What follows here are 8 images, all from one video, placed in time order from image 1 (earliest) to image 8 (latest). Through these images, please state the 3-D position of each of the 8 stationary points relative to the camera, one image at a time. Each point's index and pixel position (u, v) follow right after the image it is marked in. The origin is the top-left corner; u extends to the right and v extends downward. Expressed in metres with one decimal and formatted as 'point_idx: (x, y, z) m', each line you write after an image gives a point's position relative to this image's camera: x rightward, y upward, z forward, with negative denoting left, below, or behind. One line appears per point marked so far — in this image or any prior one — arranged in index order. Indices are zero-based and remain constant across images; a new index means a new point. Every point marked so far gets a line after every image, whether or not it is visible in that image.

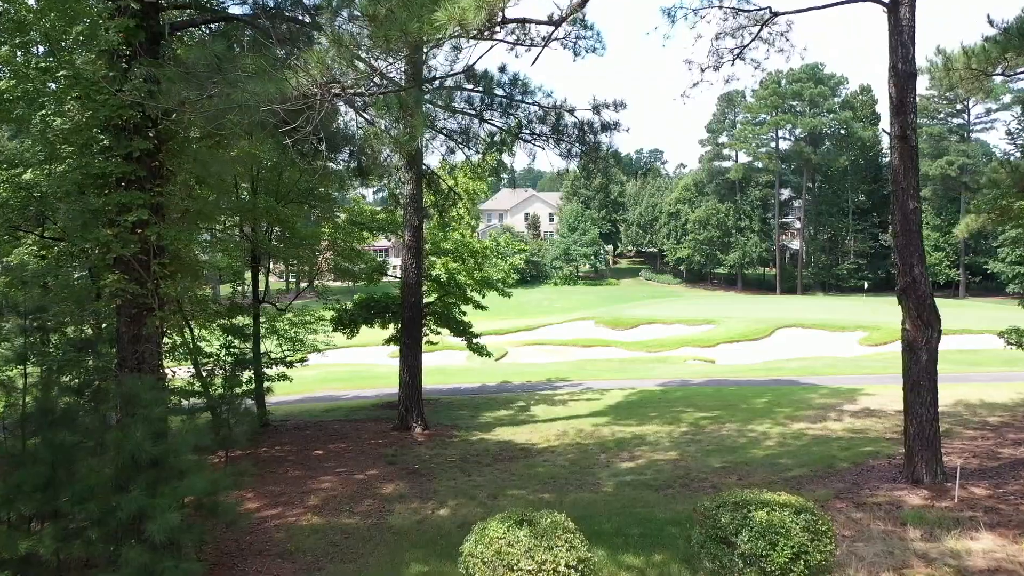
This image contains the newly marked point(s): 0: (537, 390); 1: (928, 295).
0: (+0.4, -1.9, +14.7) m
1: (+3.8, -0.1, +7.2) m
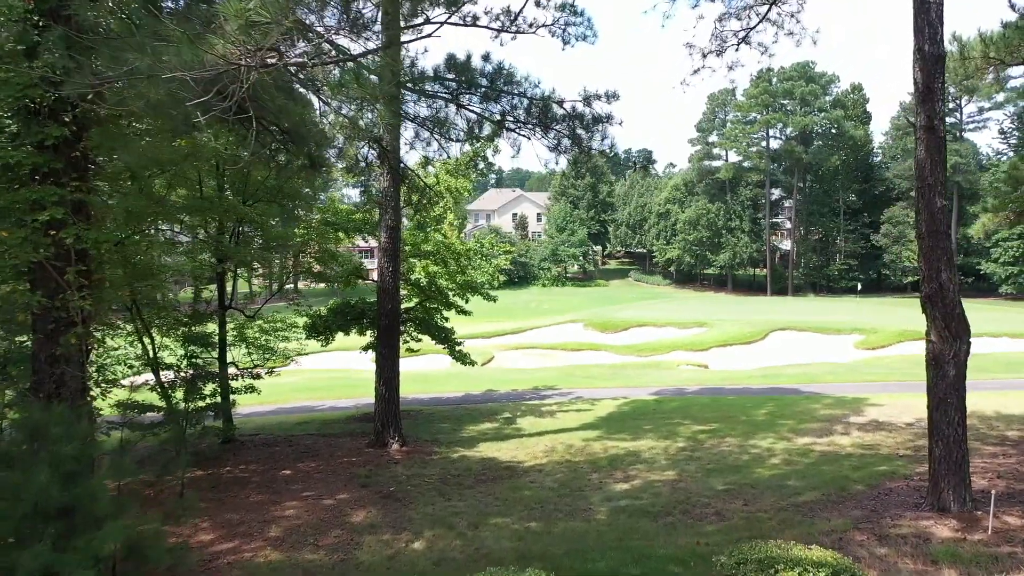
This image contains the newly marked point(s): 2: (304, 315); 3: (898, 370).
0: (+0.2, -1.9, +13.9) m
1: (+3.6, -0.1, +6.5) m
2: (-3.3, -0.4, +12.5) m
3: (+7.8, -1.7, +16.1) m
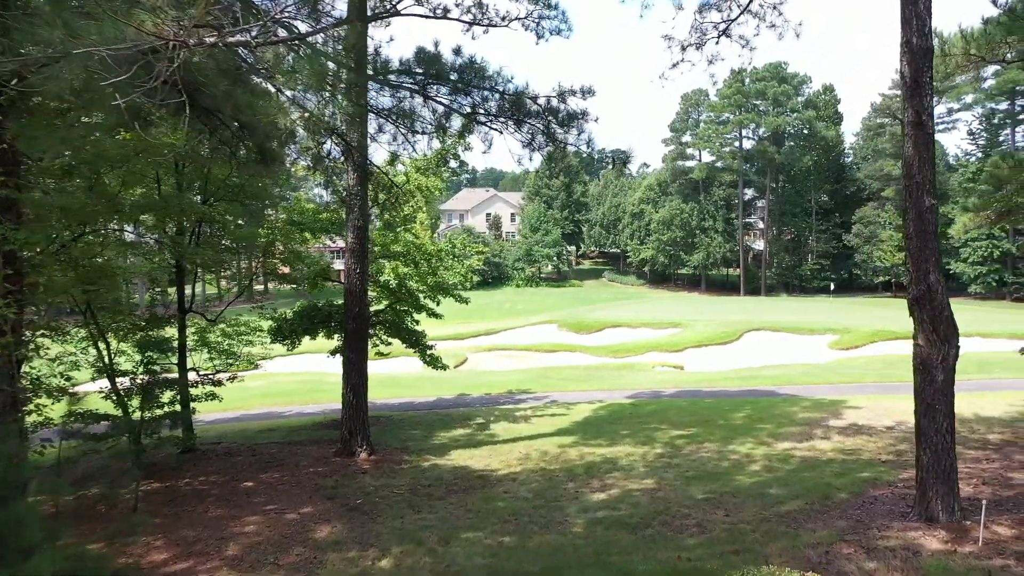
0: (-0.3, -2.0, +13.6) m
1: (+3.4, -0.1, +6.3) m
2: (-3.7, -0.5, +12.1) m
3: (+7.3, -1.7, +16.0) m
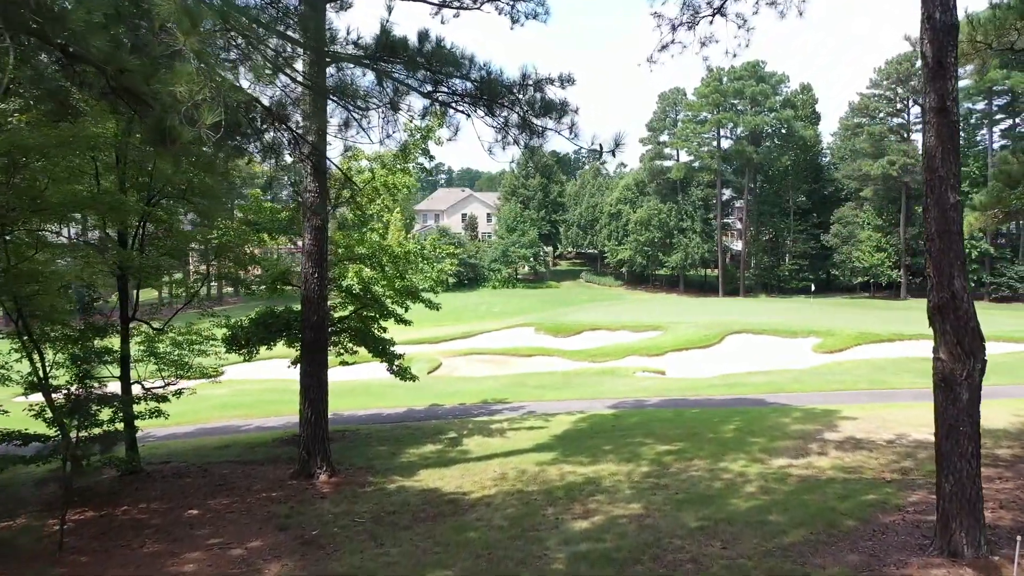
0: (-0.7, -2.0, +12.8) m
1: (+3.2, -0.2, +5.6) m
2: (-4.0, -0.5, +11.1) m
3: (+6.8, -1.7, +15.4) m
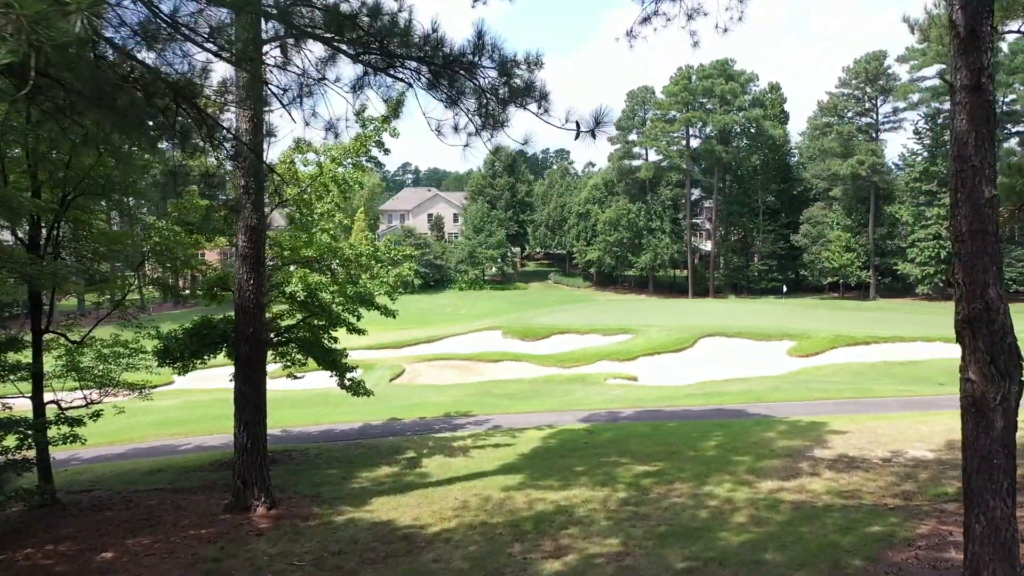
0: (-1.2, -2.1, +11.8) m
1: (+2.9, -0.2, +4.8) m
2: (-4.5, -0.6, +10.0) m
3: (+6.2, -1.8, +14.8) m
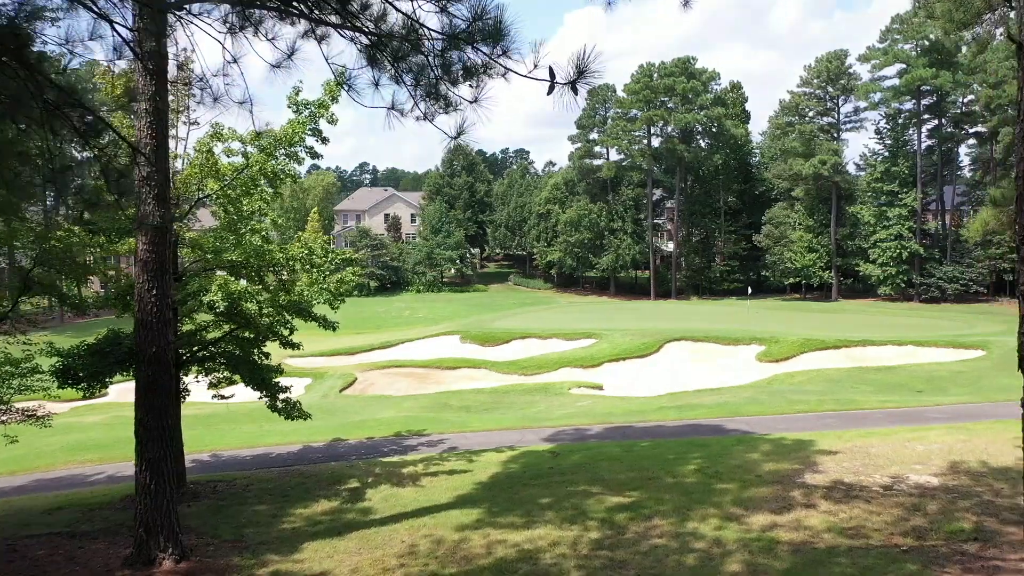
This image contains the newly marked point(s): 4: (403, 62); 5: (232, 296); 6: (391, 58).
0: (-1.8, -2.2, +10.6) m
1: (+2.7, -0.3, +3.8) m
2: (-5.0, -0.7, +8.7) m
3: (+5.4, -1.8, +13.9) m
4: (-1.0, +2.0, +7.2) m
5: (-3.0, -0.1, +8.4) m
6: (-1.1, +2.0, +7.1) m
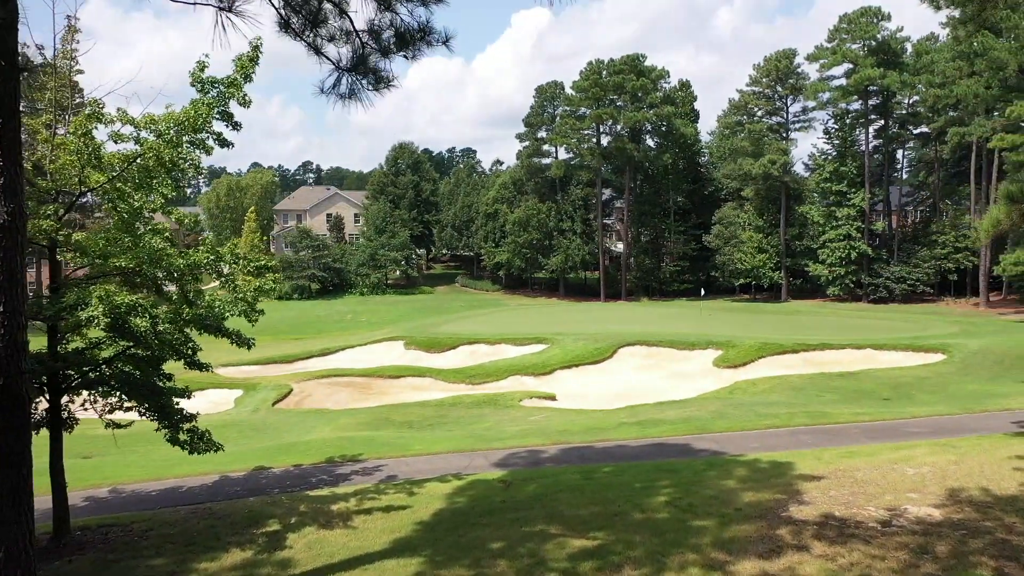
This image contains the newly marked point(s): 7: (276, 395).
0: (-2.4, -2.3, +9.3) m
1: (+2.5, -0.4, +2.8) m
2: (-5.5, -0.8, +7.2) m
3: (+4.6, -1.9, +13.1) m
4: (-1.4, +1.9, +5.9) m
5: (-3.5, -0.2, +7.0) m
6: (-1.5, +1.9, +5.8) m
7: (-5.5, -2.5, +18.7) m
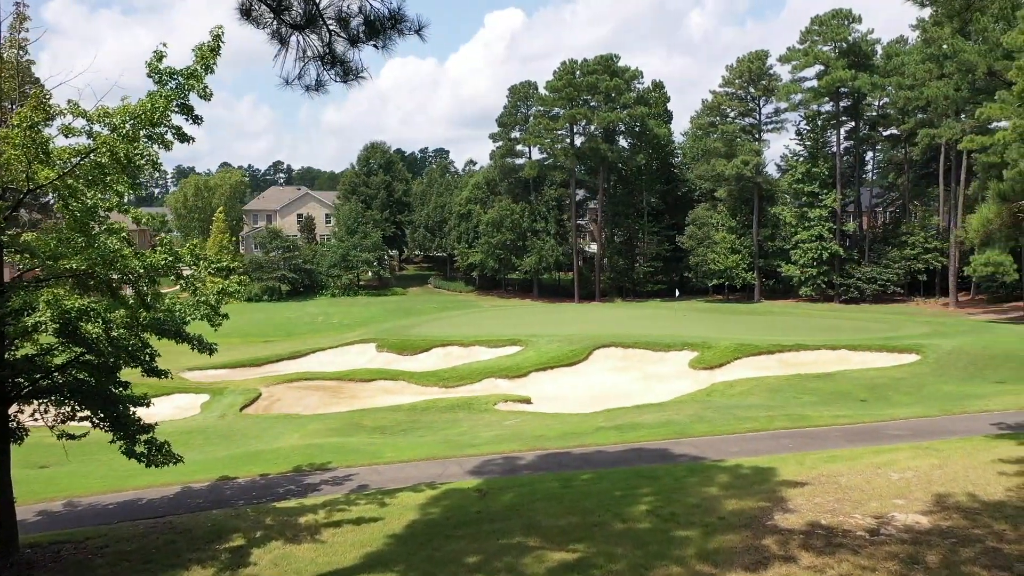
0: (-2.7, -2.3, +8.9) m
1: (+2.5, -0.4, +2.6) m
2: (-5.7, -0.9, +6.7) m
3: (+4.2, -1.9, +12.9) m
4: (-1.6, +1.9, +5.6) m
5: (-3.7, -0.2, +6.6) m
6: (-1.6, +1.9, +5.5) m
7: (-6.1, -2.5, +18.2) m
